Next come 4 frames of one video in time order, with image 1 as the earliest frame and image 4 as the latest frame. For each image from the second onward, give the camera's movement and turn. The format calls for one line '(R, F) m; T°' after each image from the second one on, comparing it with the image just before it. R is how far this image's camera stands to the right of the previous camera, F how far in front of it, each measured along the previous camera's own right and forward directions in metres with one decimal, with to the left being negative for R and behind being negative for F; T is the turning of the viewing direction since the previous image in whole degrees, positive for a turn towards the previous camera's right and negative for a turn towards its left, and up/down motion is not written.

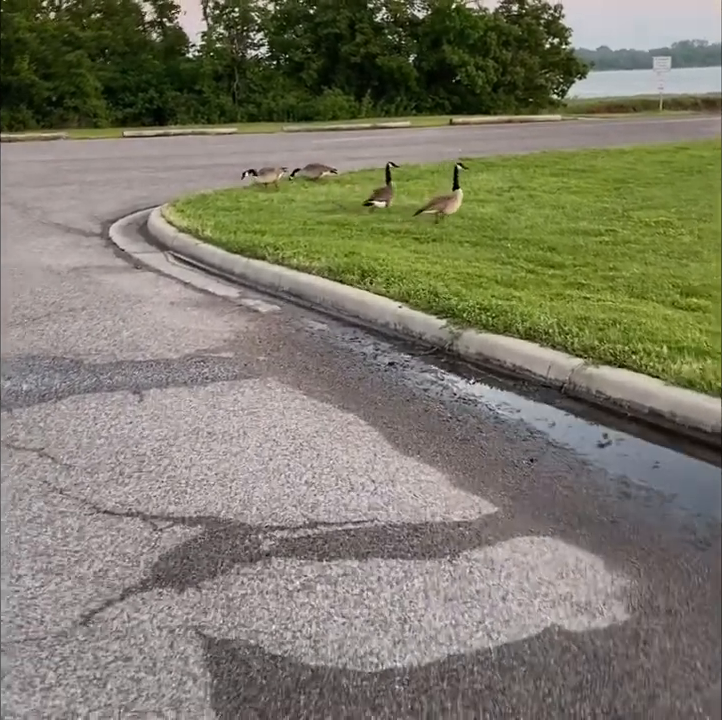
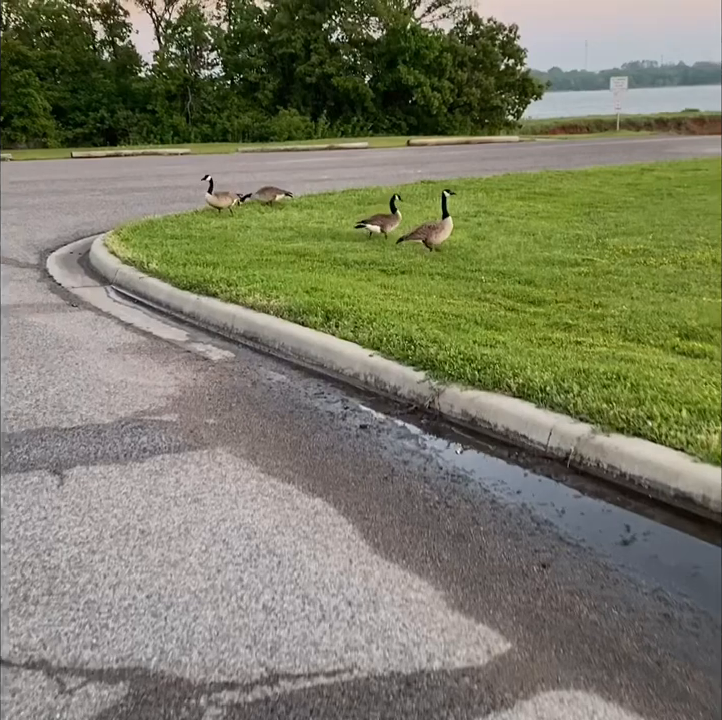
(0.0, +0.7) m; +2°
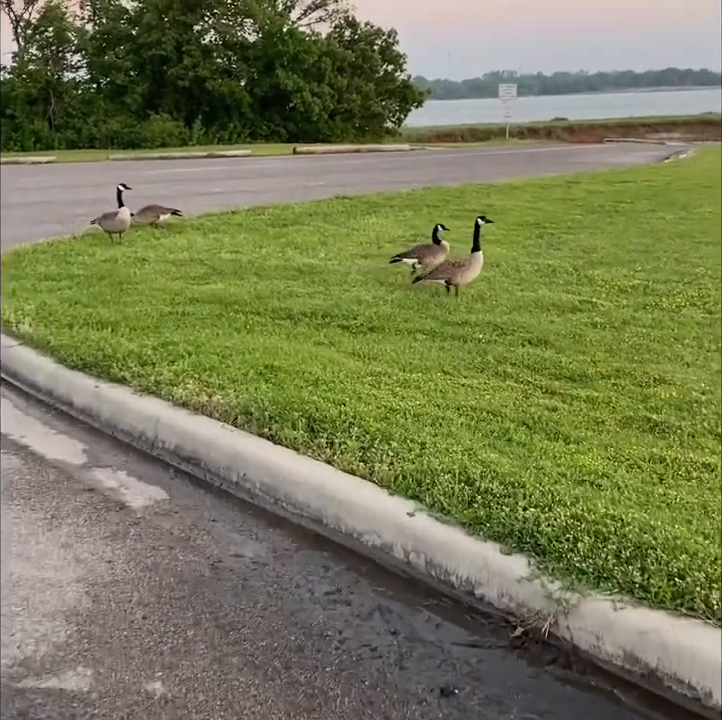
(-0.5, +2.0) m; +7°
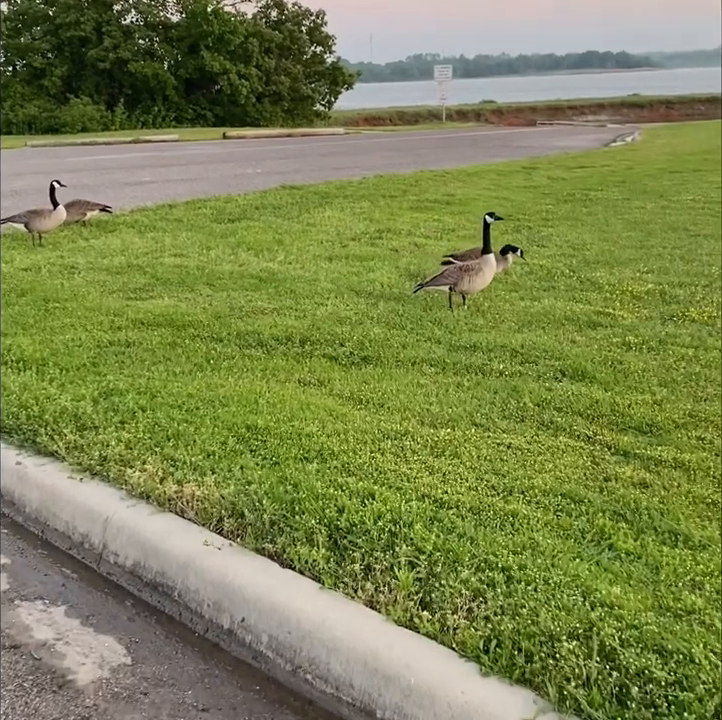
(-0.3, +1.1) m; +4°
